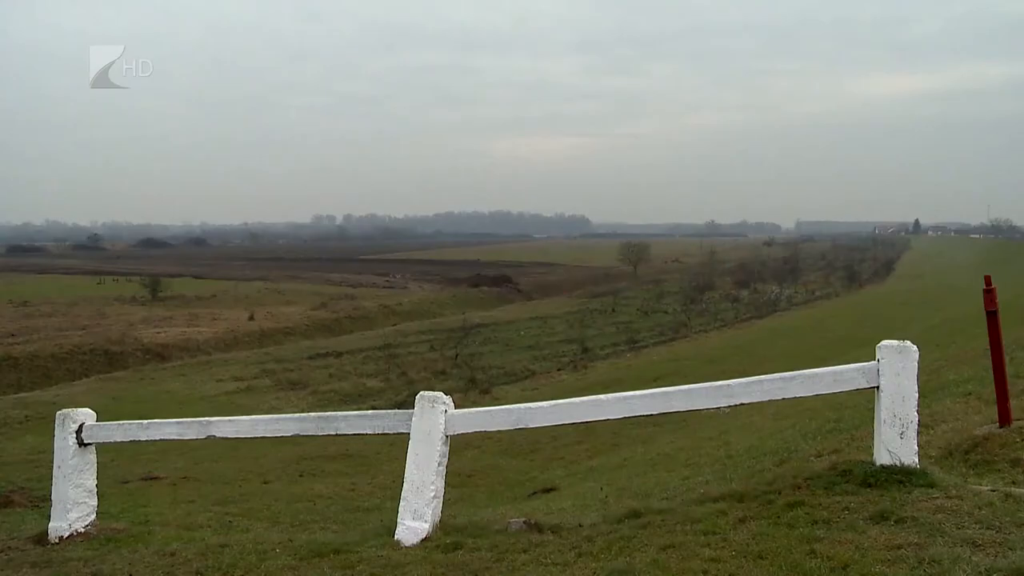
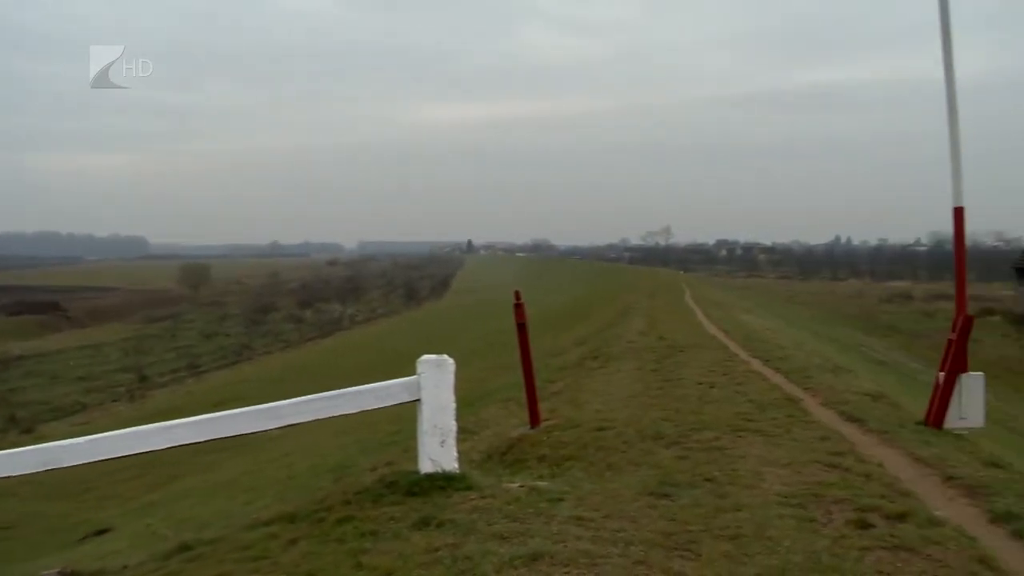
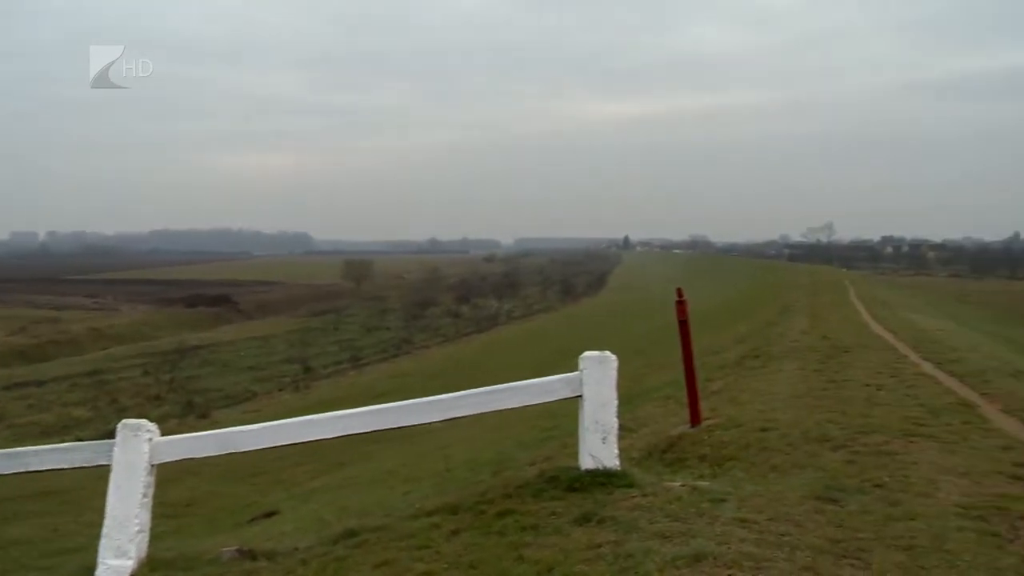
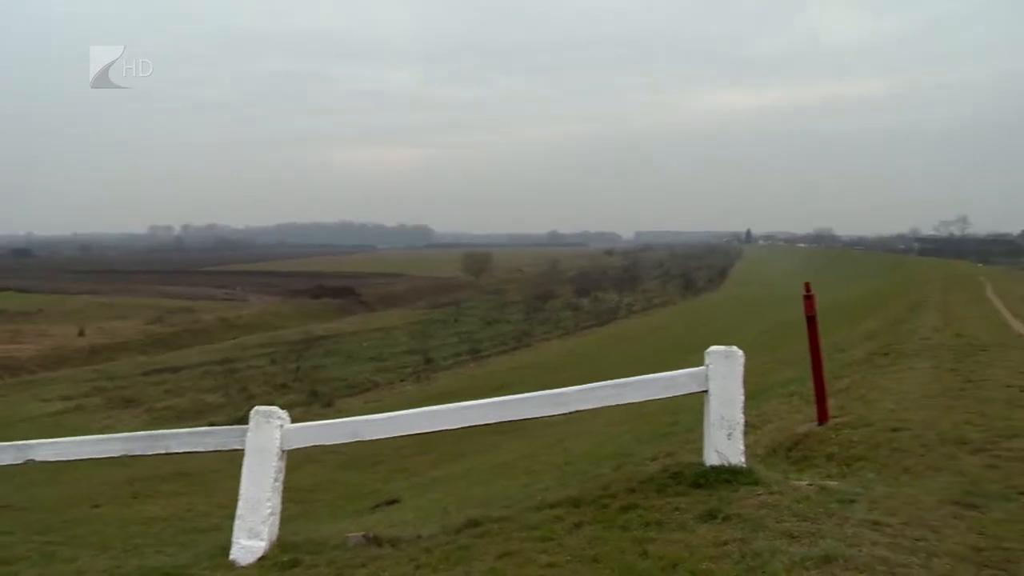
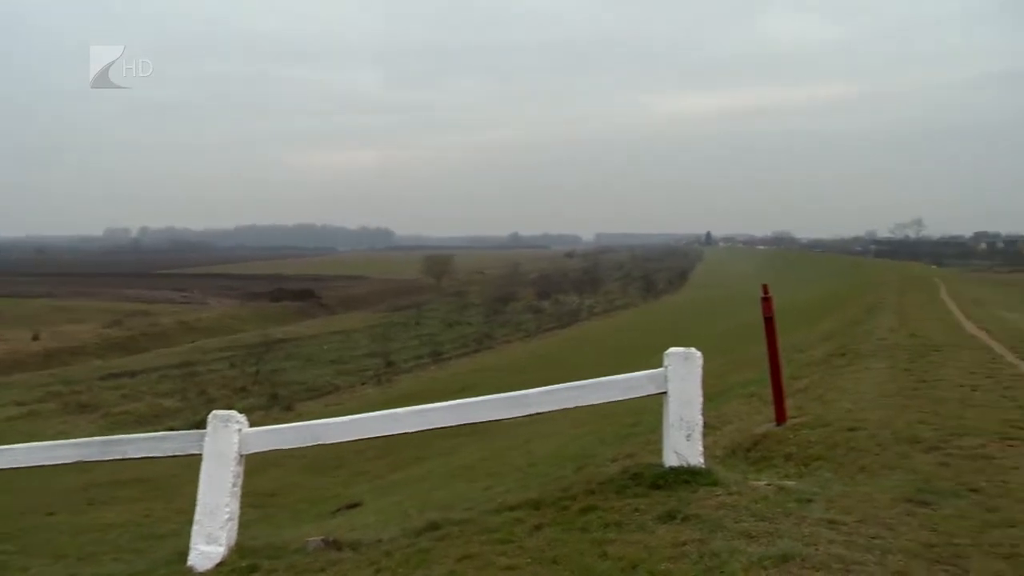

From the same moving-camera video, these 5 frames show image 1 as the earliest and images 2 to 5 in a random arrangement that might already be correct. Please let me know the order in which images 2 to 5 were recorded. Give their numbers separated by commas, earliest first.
4, 5, 3, 2
